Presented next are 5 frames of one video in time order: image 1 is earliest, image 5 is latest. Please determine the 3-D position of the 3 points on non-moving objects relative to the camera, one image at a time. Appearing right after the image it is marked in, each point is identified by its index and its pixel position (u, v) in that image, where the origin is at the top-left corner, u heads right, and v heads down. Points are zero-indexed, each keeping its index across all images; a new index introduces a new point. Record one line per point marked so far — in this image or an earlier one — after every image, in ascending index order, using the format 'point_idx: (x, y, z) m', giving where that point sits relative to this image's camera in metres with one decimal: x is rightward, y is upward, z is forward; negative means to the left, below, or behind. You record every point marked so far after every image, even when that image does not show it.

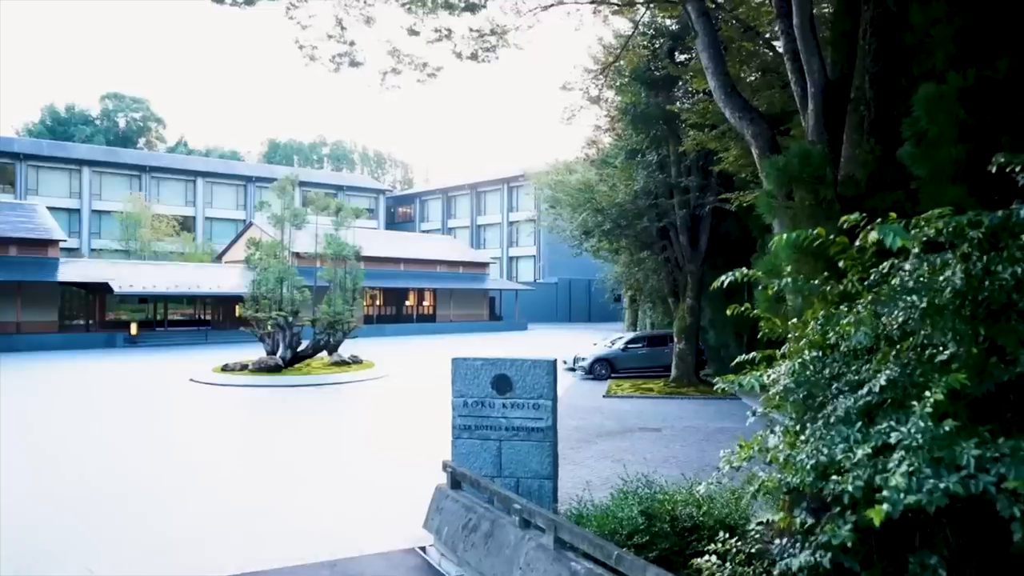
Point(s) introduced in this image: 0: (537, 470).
0: (+0.2, -1.7, +6.9) m
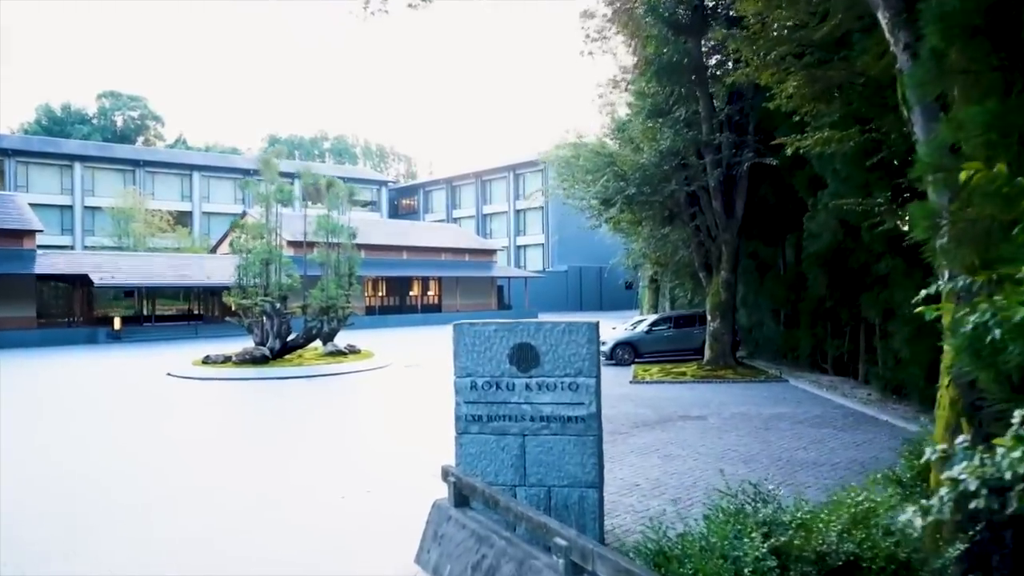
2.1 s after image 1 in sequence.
0: (+0.4, -1.2, +5.0) m
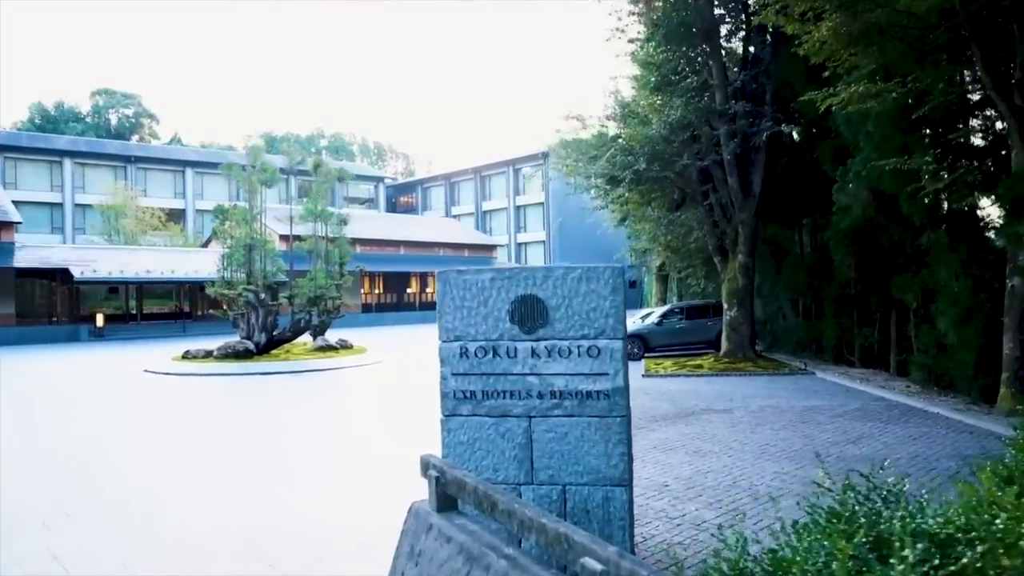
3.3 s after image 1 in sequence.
0: (+0.4, -0.9, +3.8) m
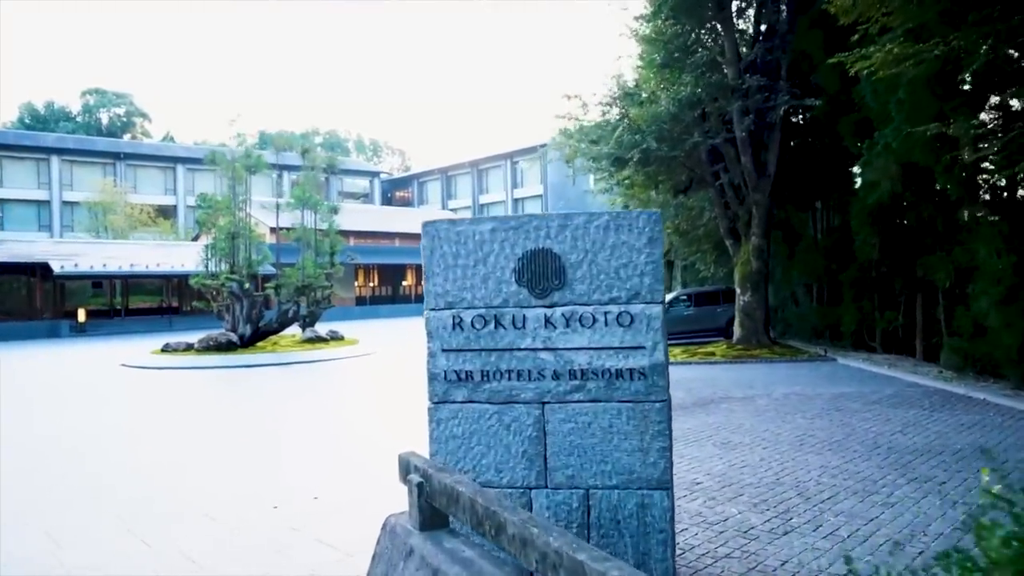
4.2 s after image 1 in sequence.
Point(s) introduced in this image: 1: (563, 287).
0: (+0.5, -0.7, +3.0) m
1: (+0.2, 0.0, +3.0) m
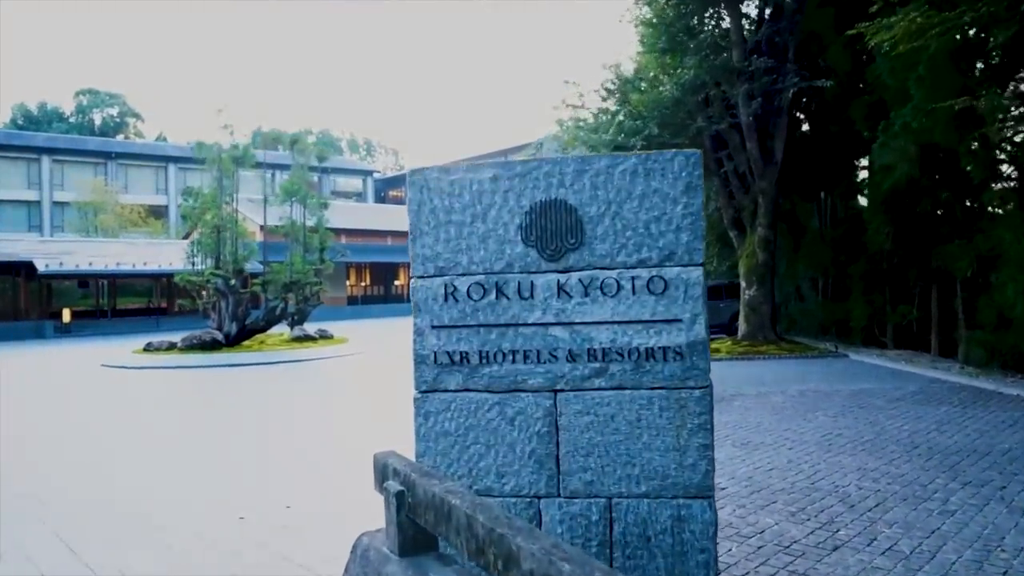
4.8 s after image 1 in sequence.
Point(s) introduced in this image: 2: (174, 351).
0: (+0.5, -0.6, +2.4) m
1: (+0.2, +0.1, +2.4) m
2: (-7.3, -1.5, +16.7) m
